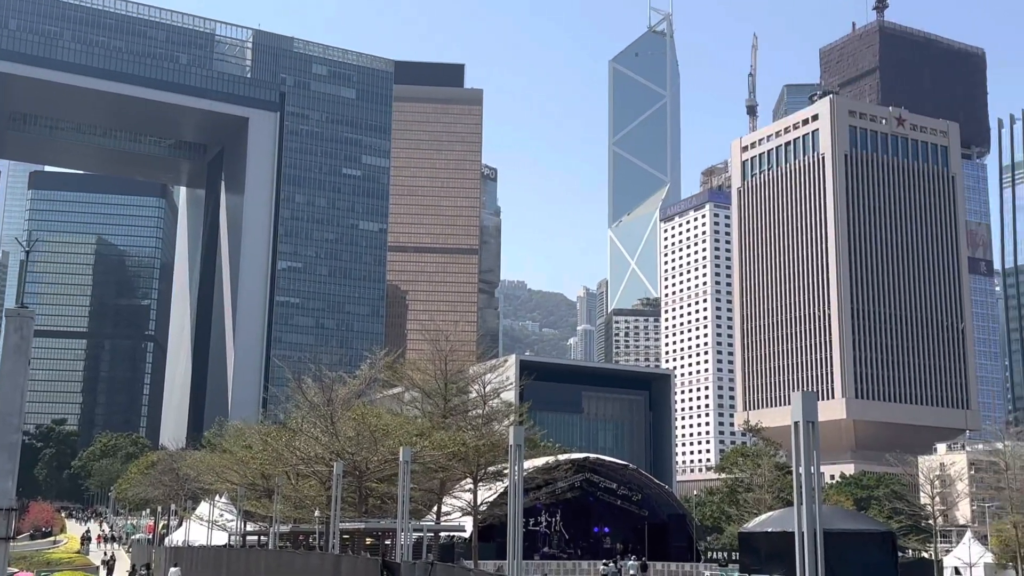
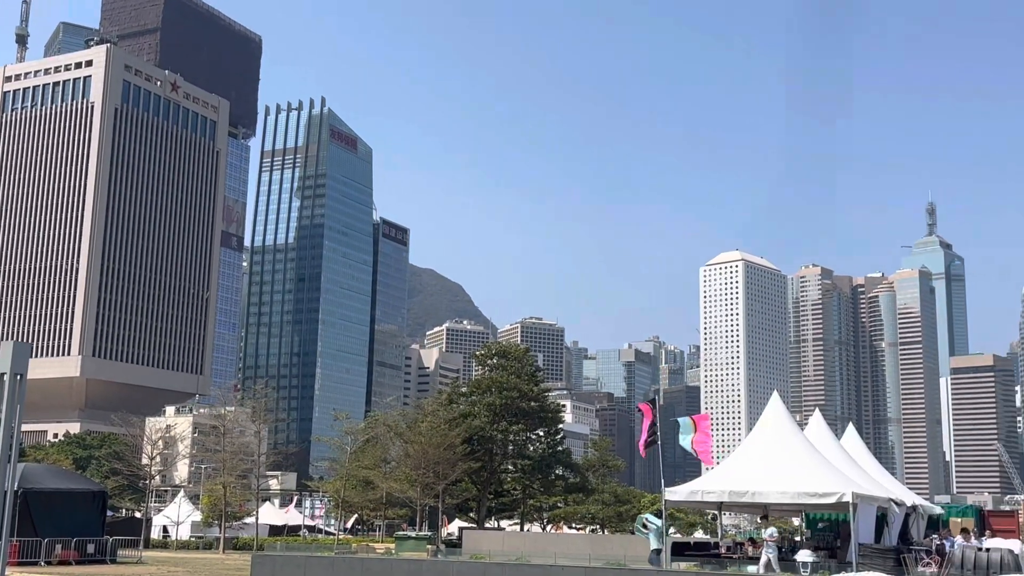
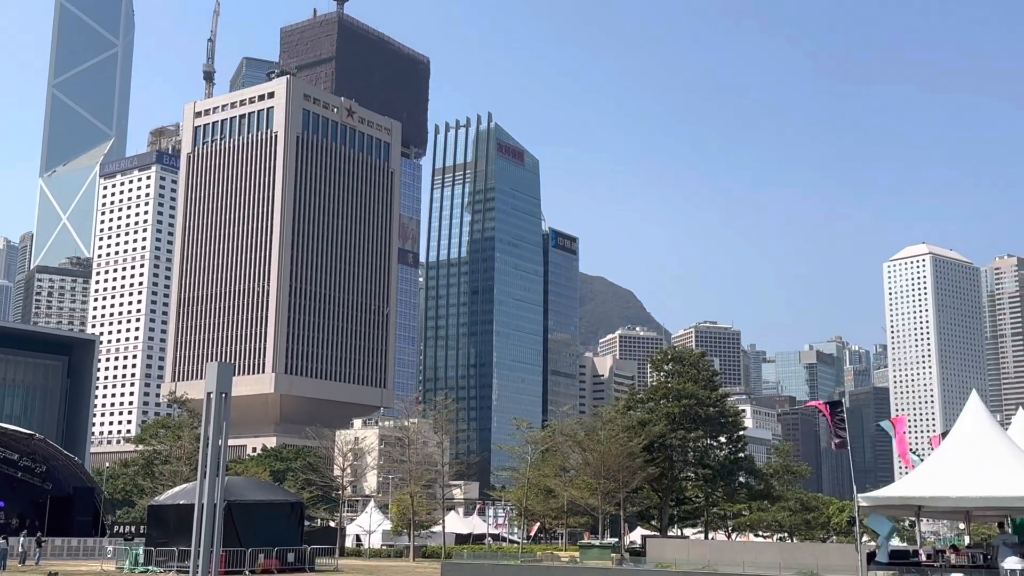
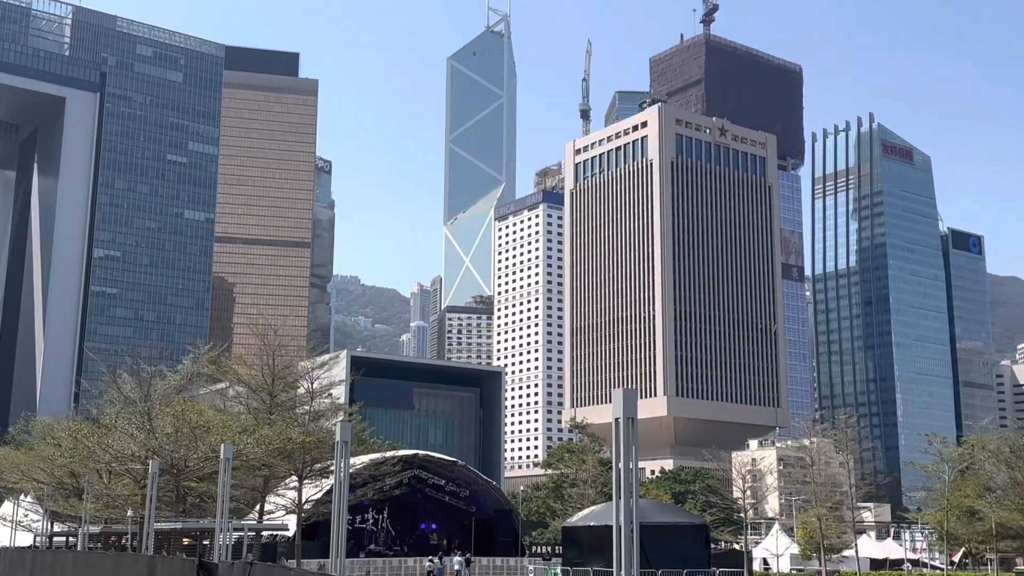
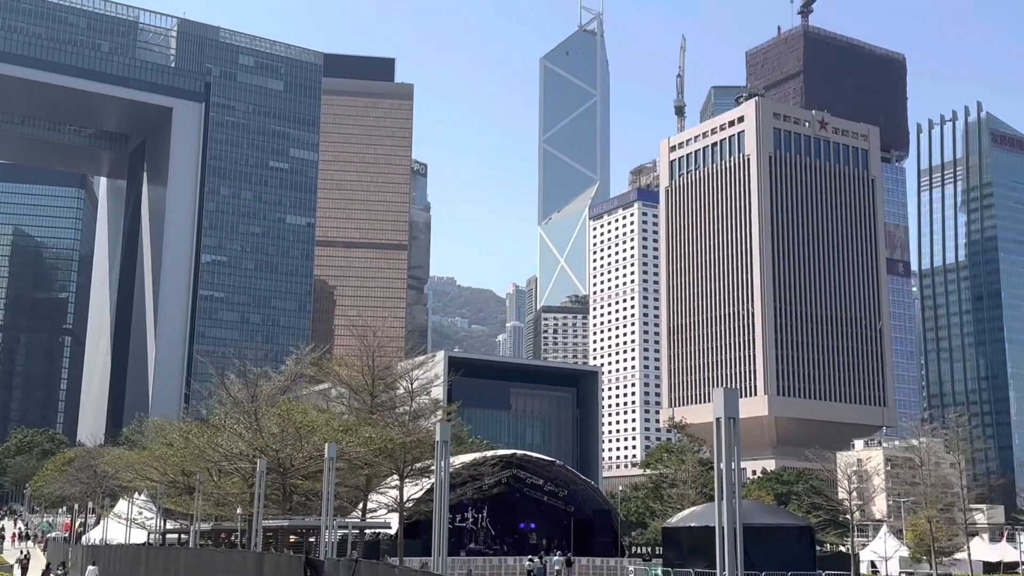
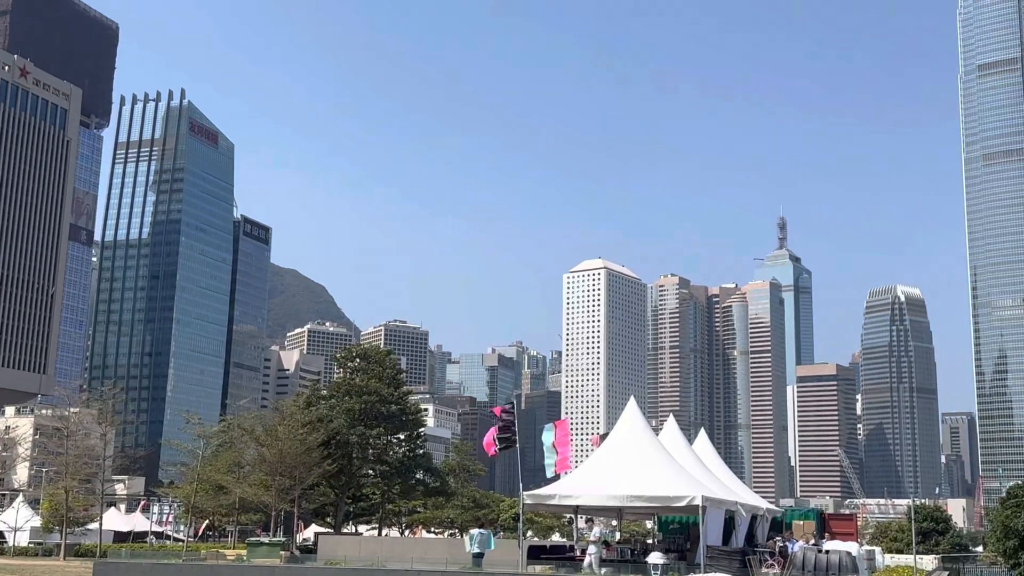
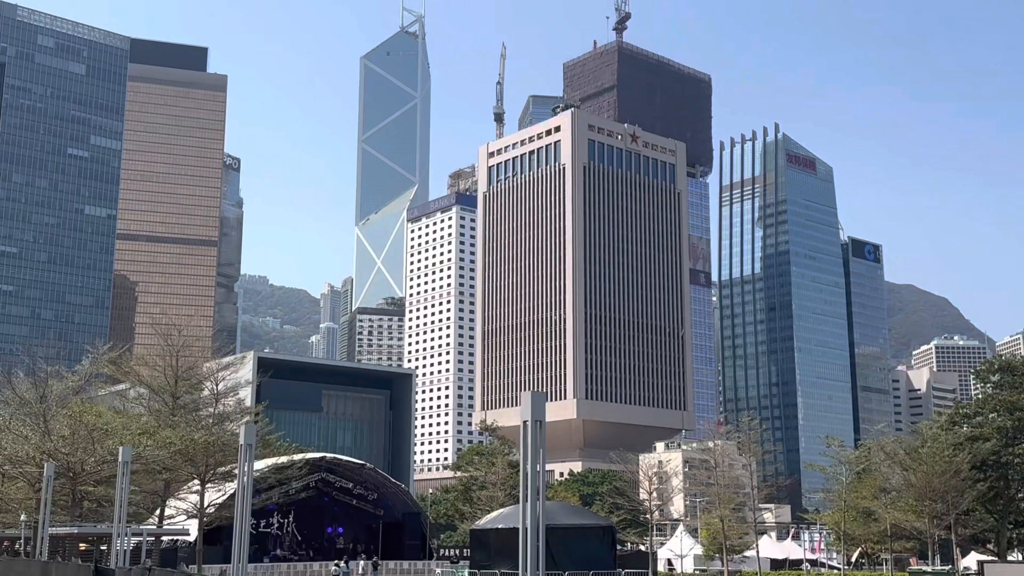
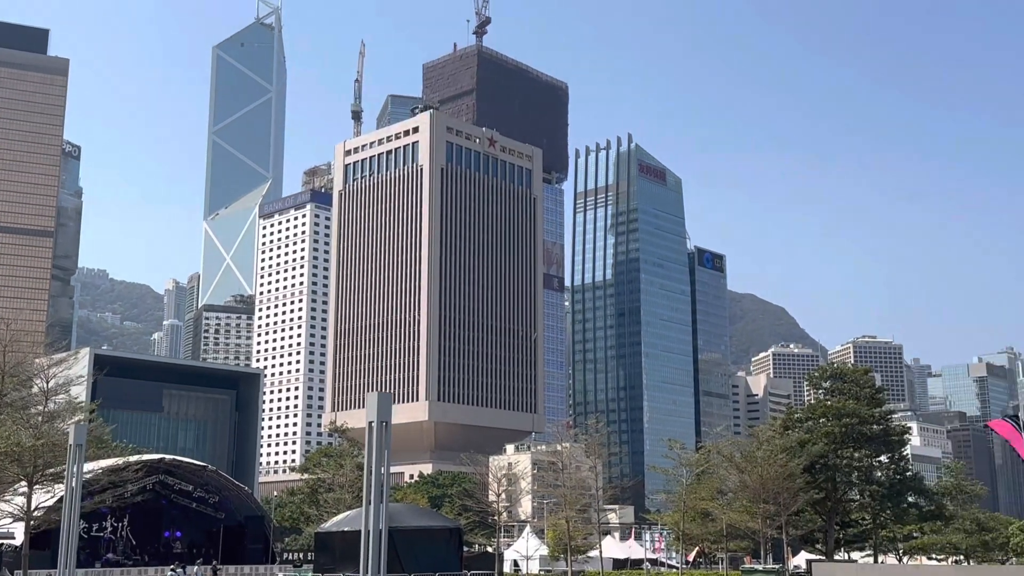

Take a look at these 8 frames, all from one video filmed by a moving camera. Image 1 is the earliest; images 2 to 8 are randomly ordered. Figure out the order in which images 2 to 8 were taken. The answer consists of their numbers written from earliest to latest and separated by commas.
5, 4, 7, 8, 3, 2, 6
